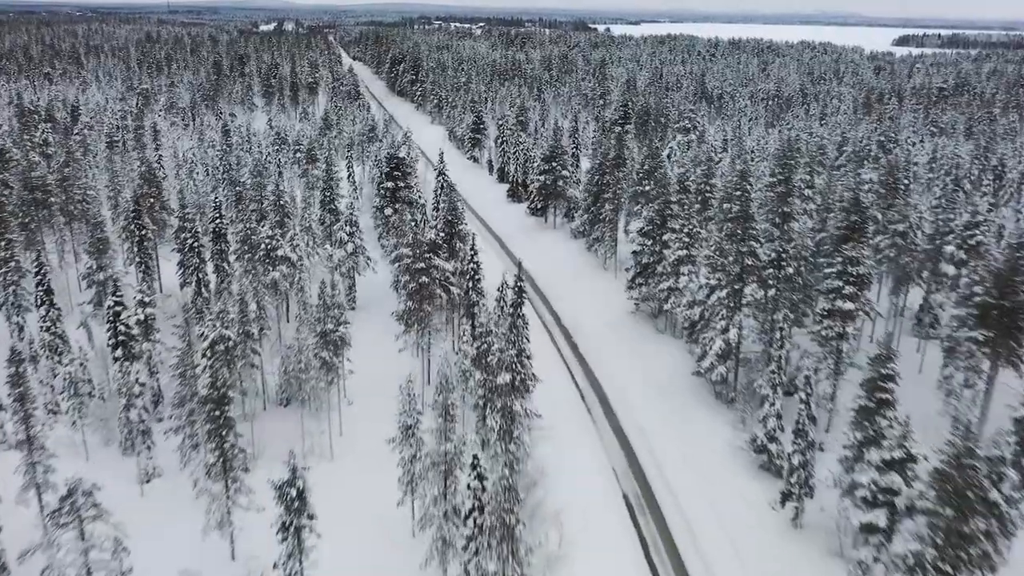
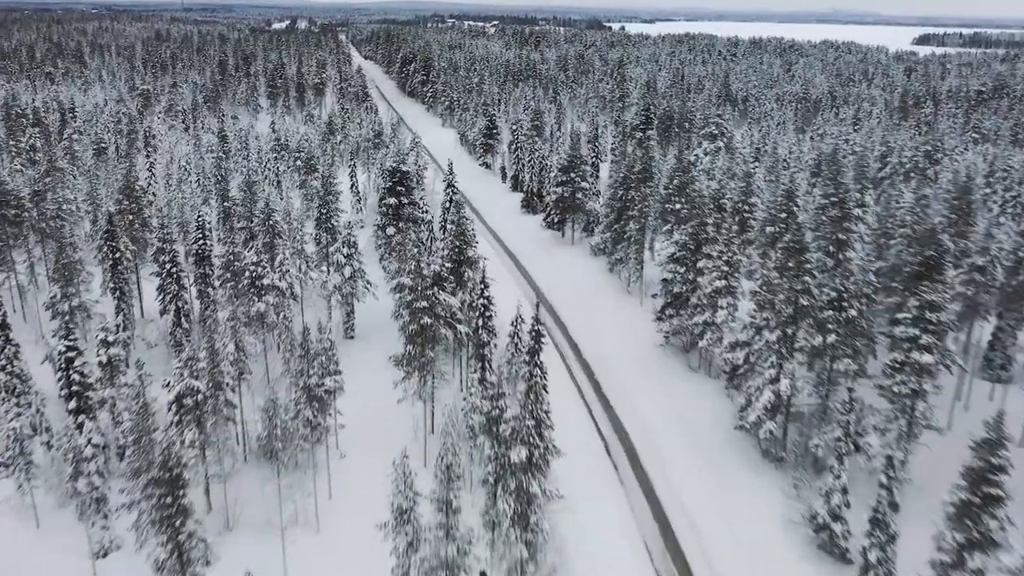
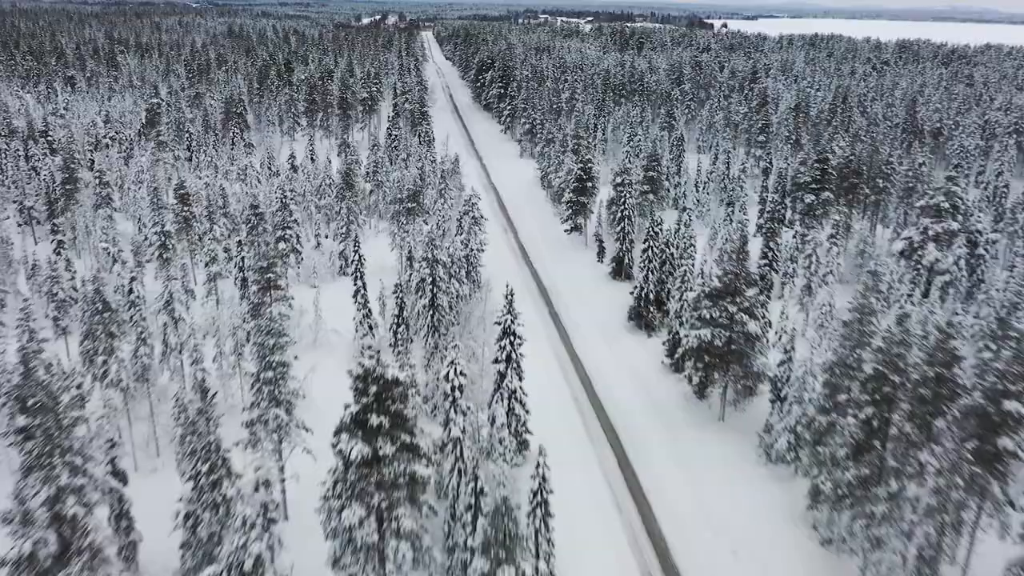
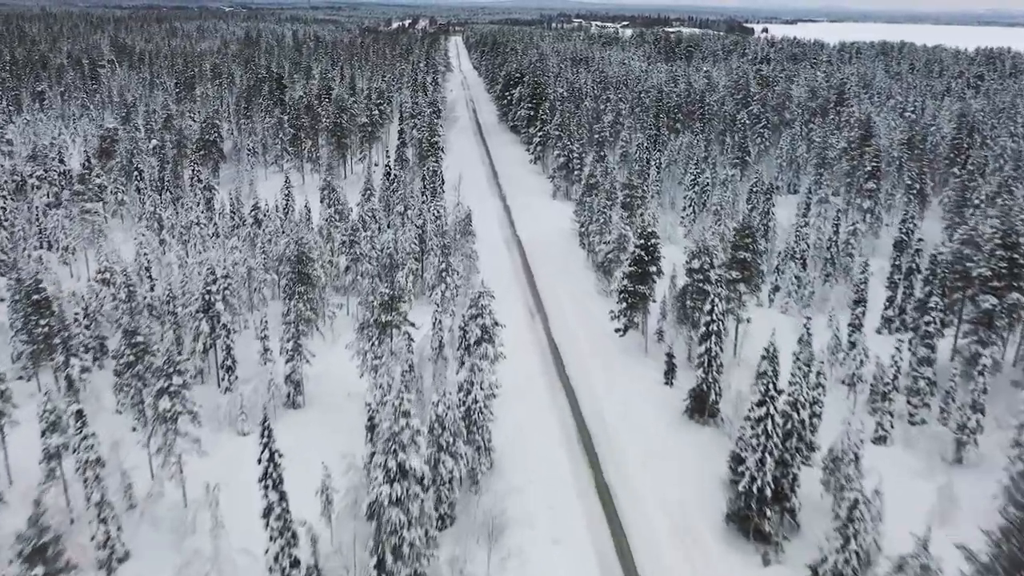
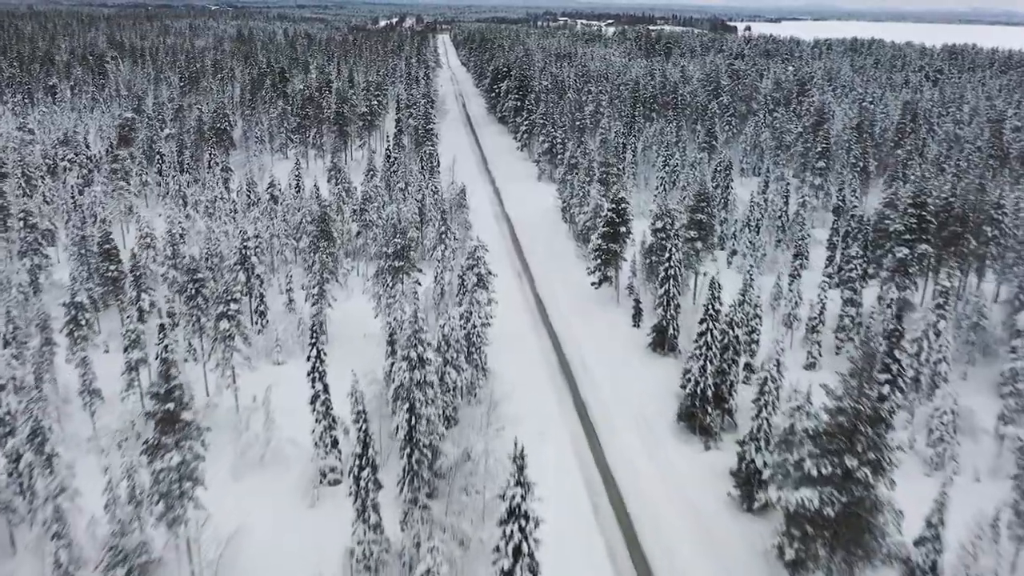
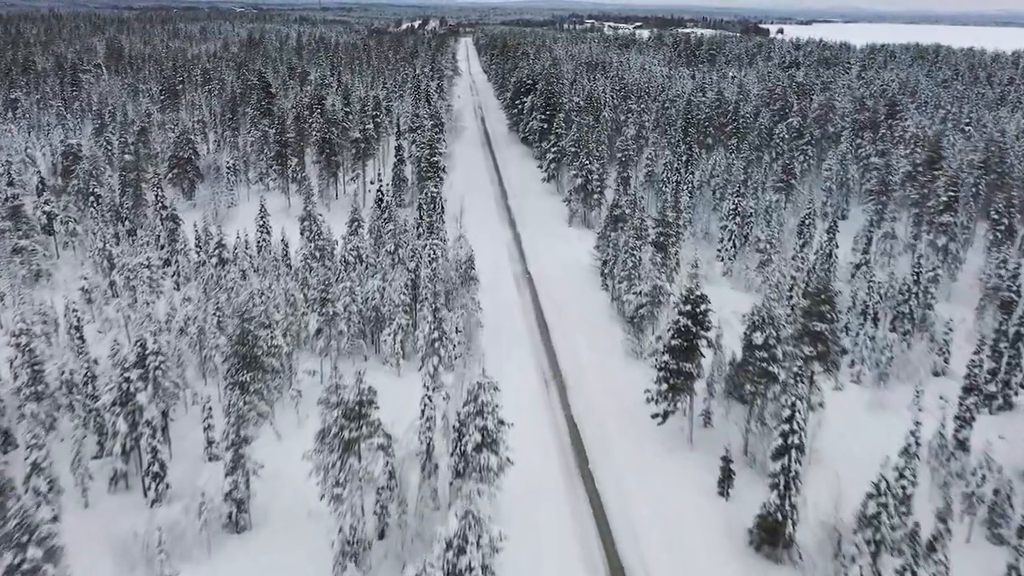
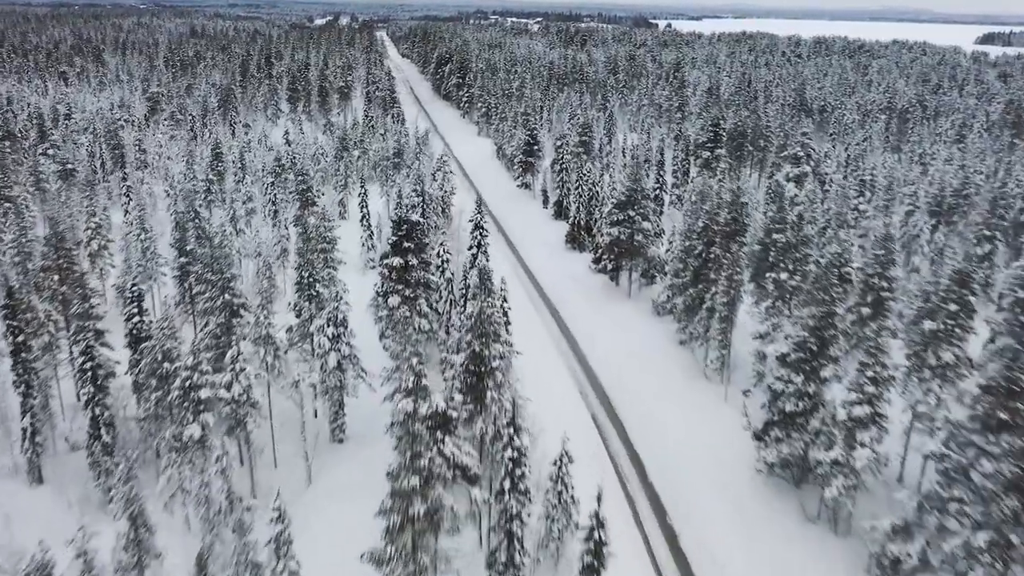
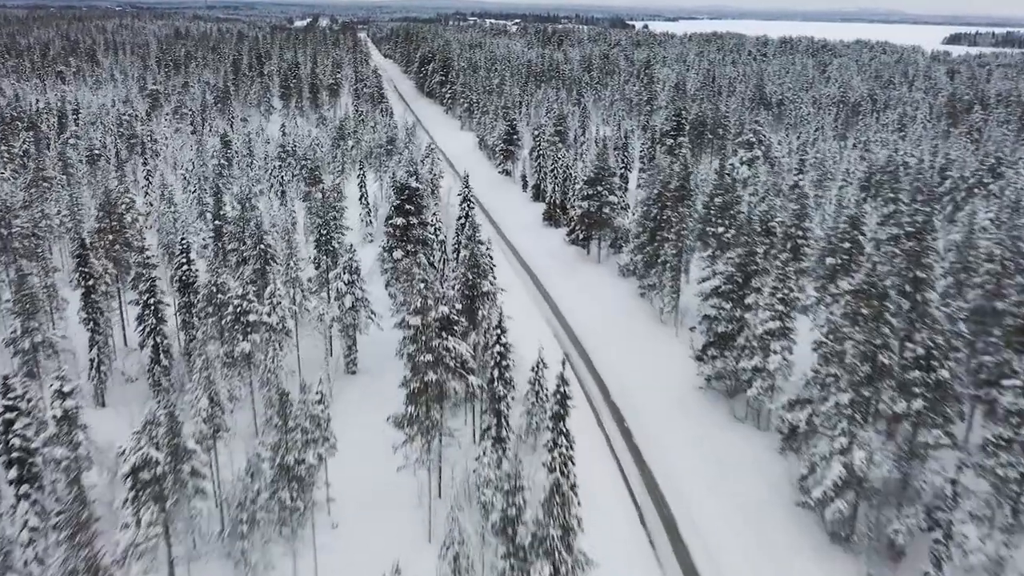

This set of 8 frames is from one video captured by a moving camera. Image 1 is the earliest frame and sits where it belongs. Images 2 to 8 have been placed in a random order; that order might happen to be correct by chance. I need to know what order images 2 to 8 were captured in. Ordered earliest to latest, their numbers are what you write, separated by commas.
2, 8, 7, 3, 5, 4, 6
